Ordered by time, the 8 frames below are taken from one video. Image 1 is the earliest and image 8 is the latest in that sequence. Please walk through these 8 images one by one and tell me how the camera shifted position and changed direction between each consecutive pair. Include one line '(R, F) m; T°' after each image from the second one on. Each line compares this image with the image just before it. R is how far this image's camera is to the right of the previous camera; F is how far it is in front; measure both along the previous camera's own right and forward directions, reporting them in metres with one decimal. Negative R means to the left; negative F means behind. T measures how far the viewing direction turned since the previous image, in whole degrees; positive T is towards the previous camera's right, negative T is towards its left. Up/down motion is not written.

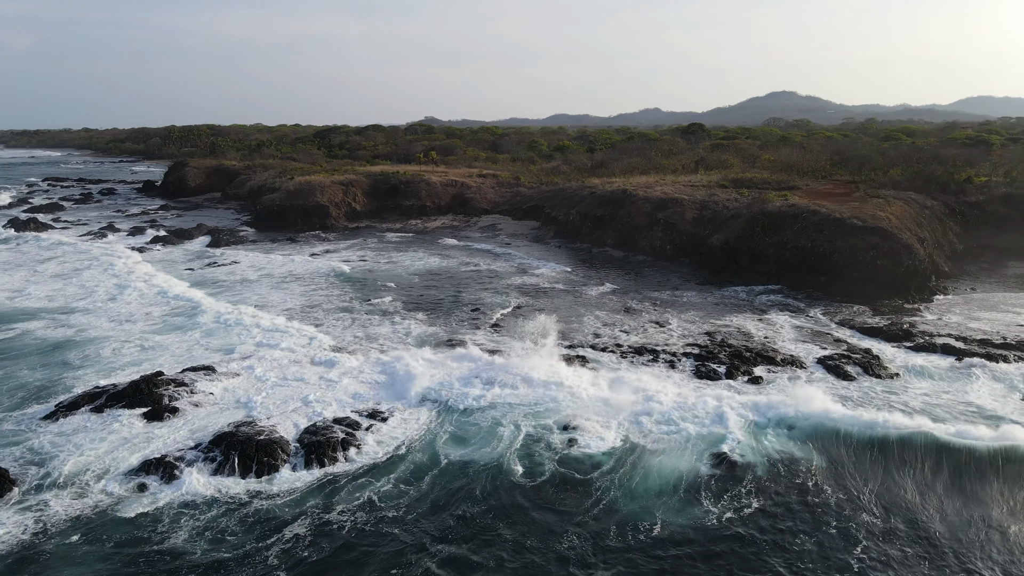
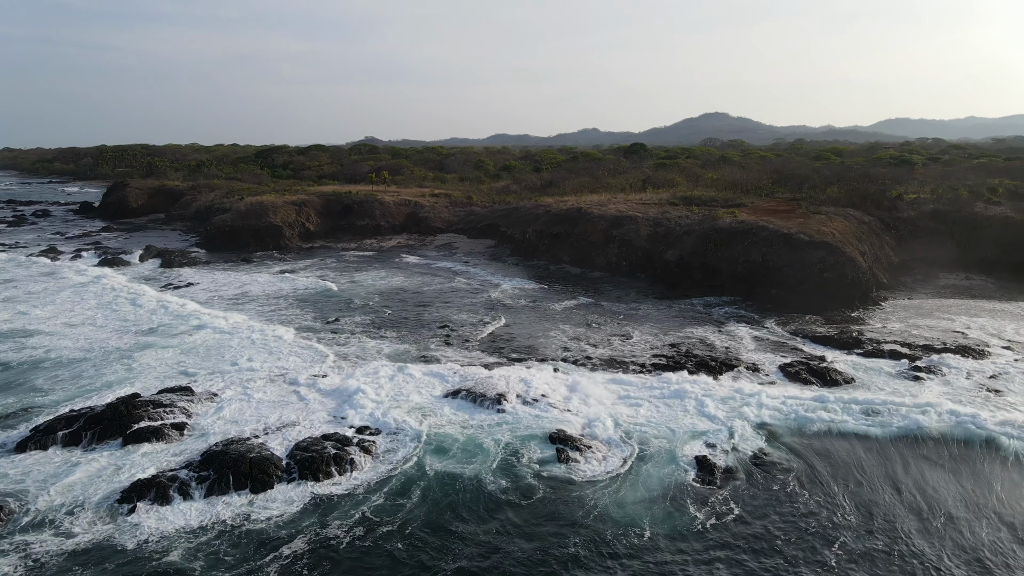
(-0.7, -0.4) m; +5°
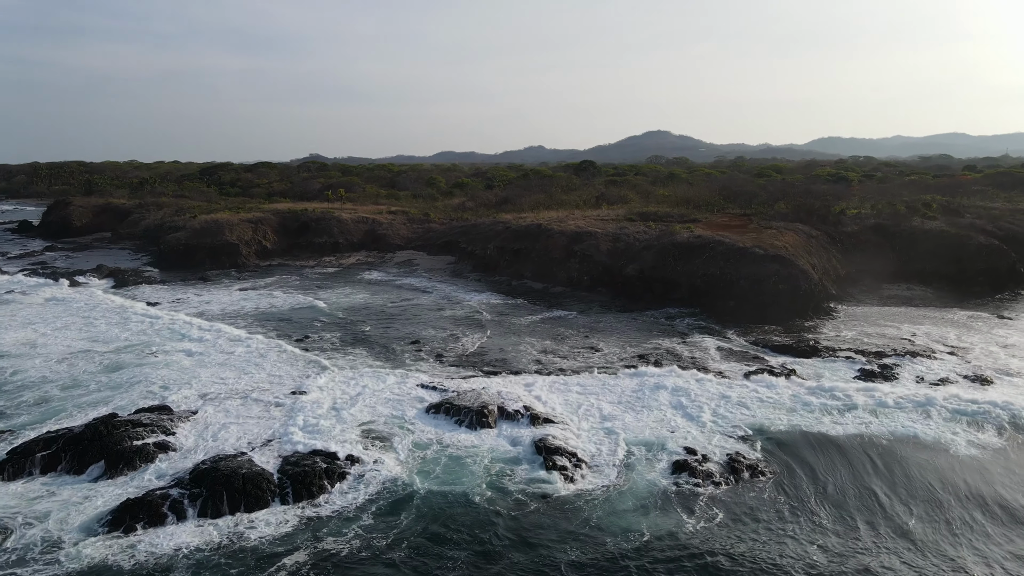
(-0.6, -0.3) m; +4°
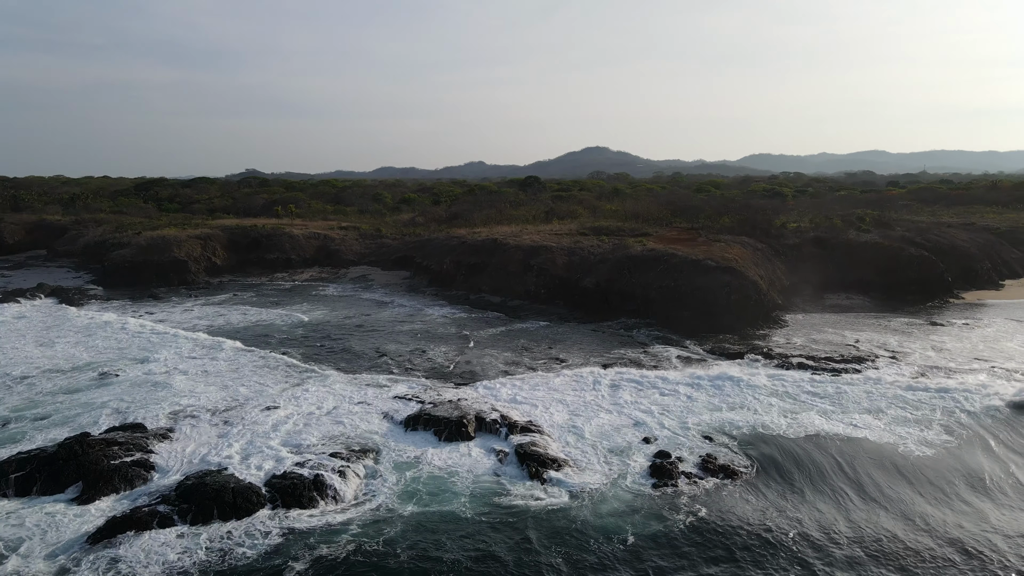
(-0.7, -0.3) m; +5°
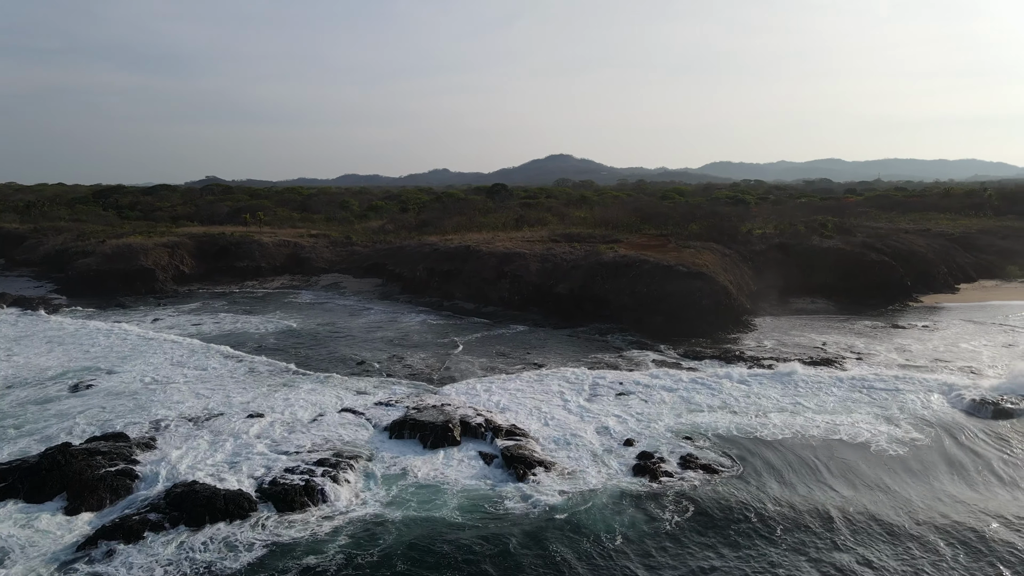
(-0.4, -0.2) m; +3°
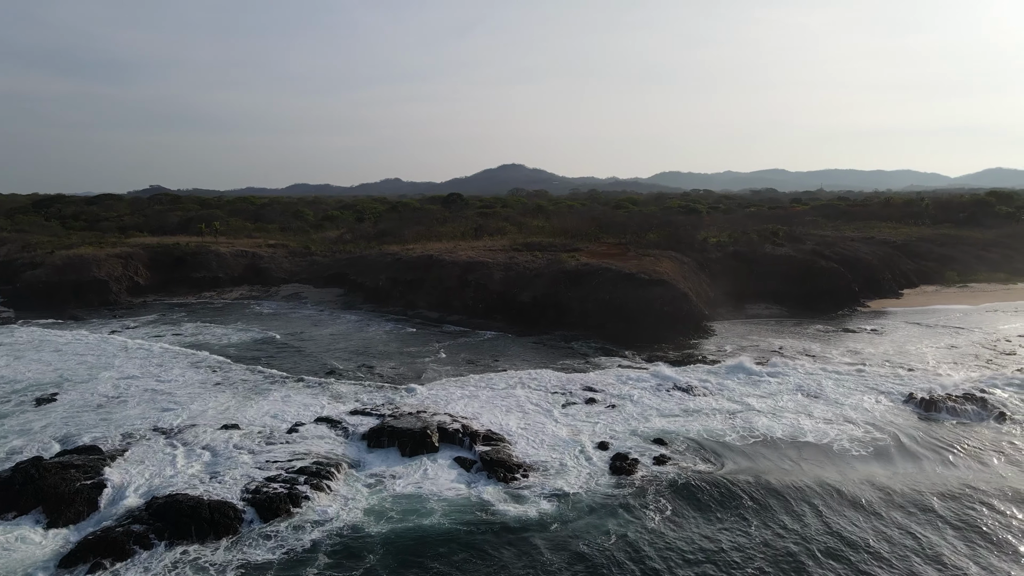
(-0.4, -0.3) m; +4°
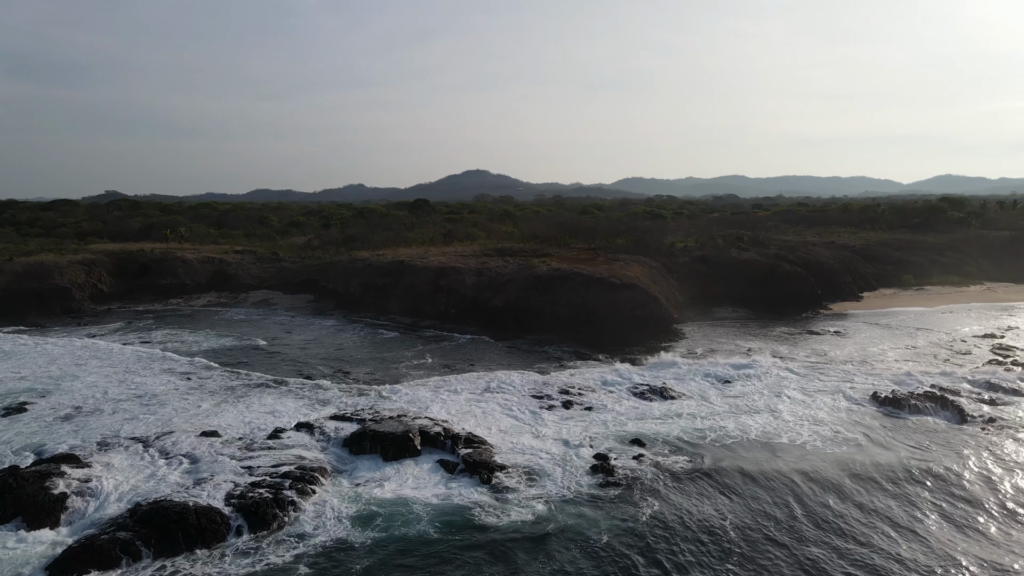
(-0.3, -0.2) m; +3°
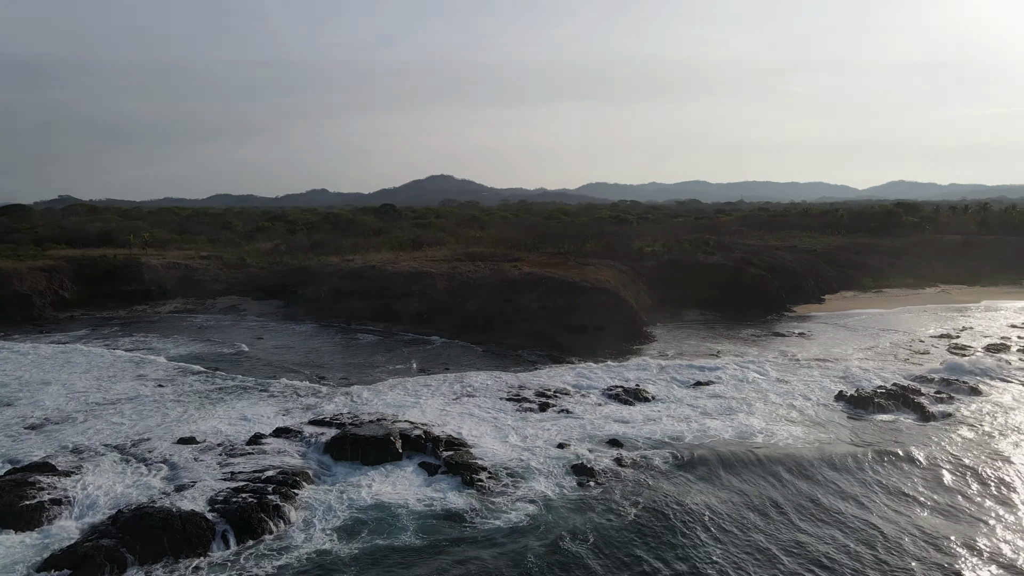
(-0.3, -0.2) m; +3°
